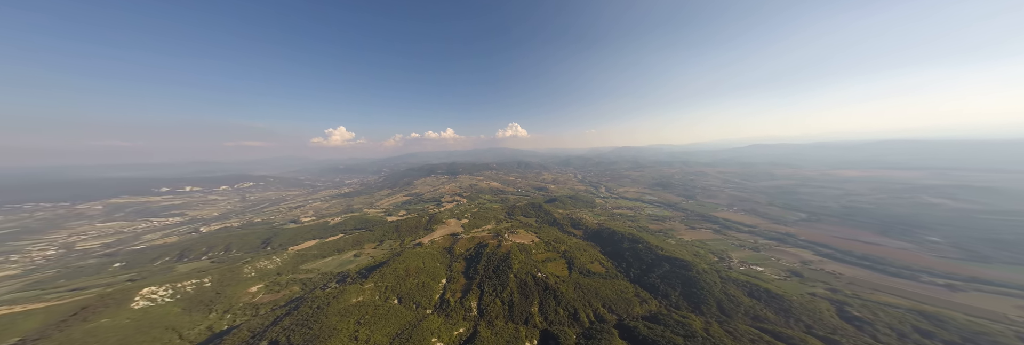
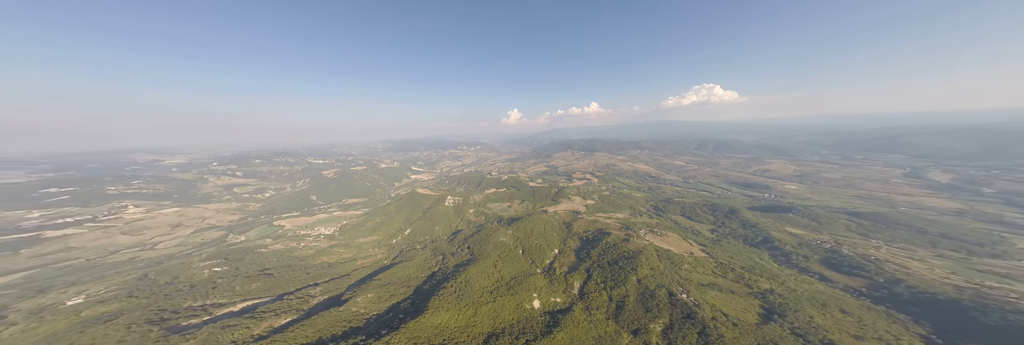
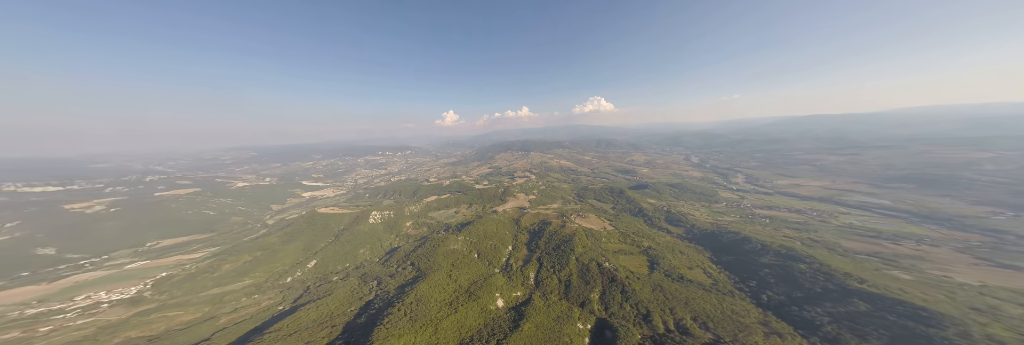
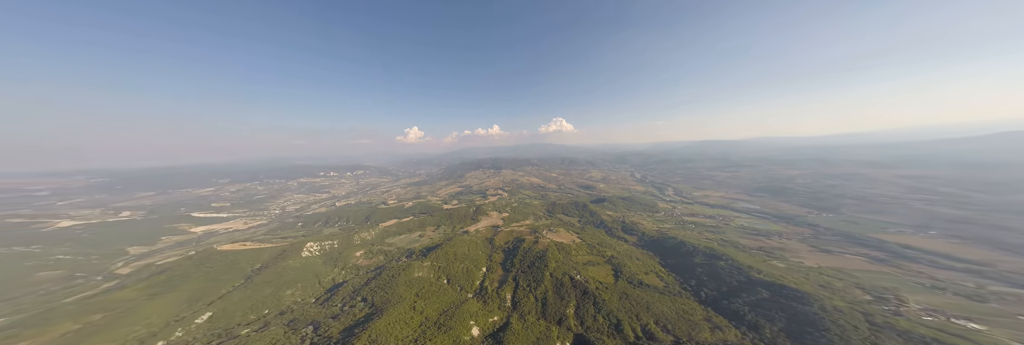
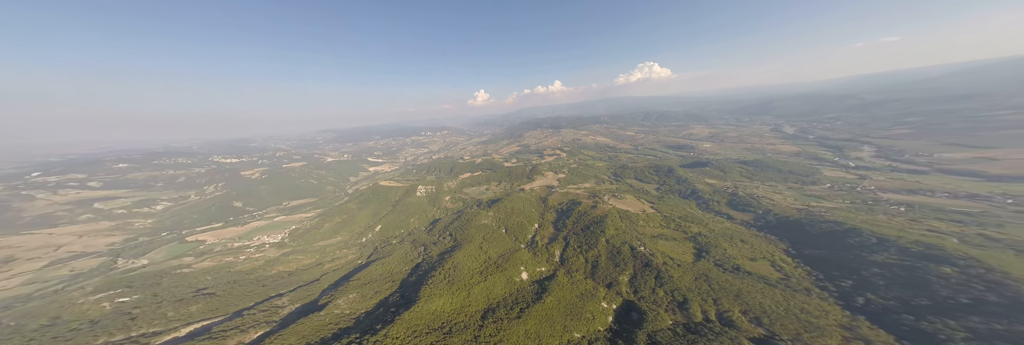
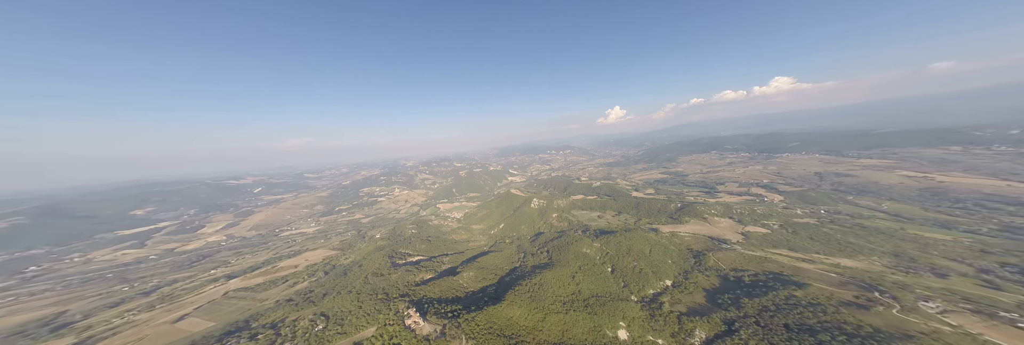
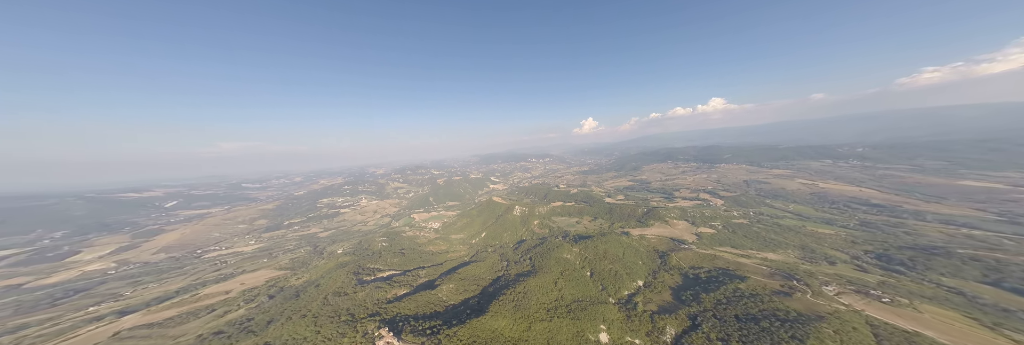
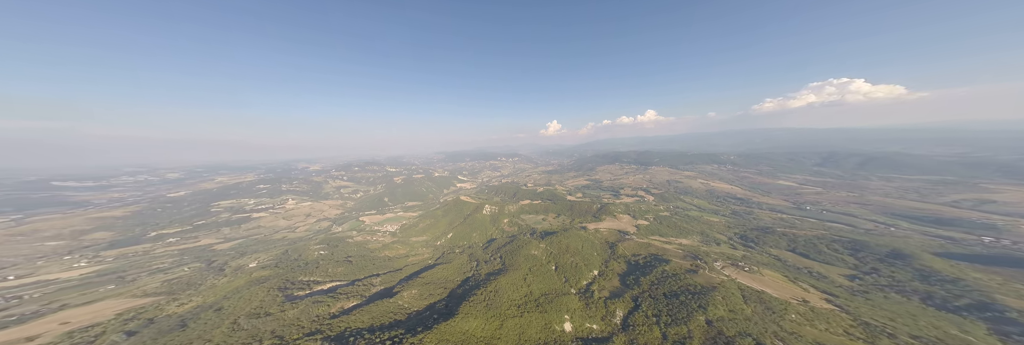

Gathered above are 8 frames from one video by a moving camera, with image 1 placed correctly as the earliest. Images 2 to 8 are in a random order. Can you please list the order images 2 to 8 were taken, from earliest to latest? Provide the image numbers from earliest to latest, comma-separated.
4, 3, 5, 2, 8, 7, 6
